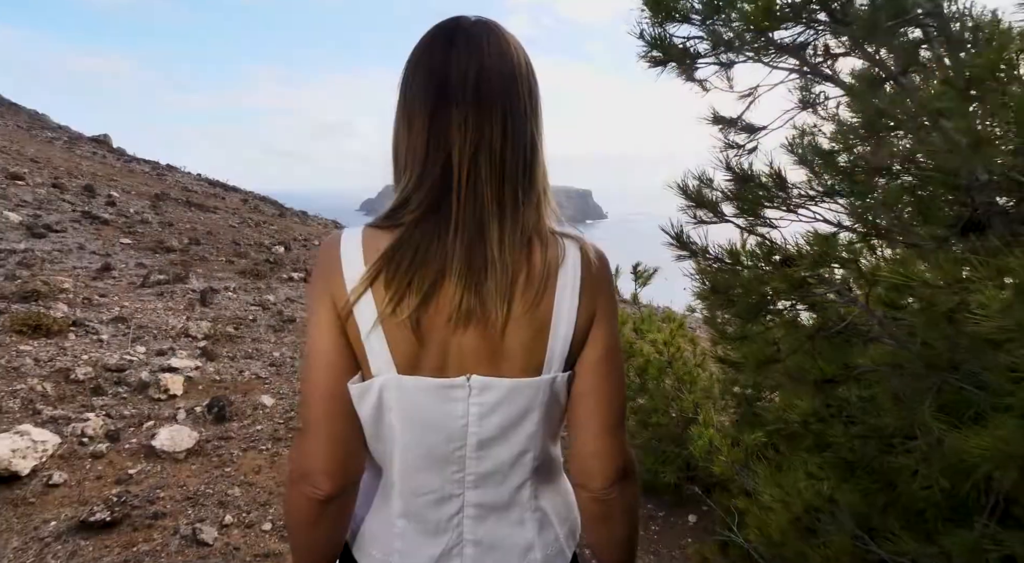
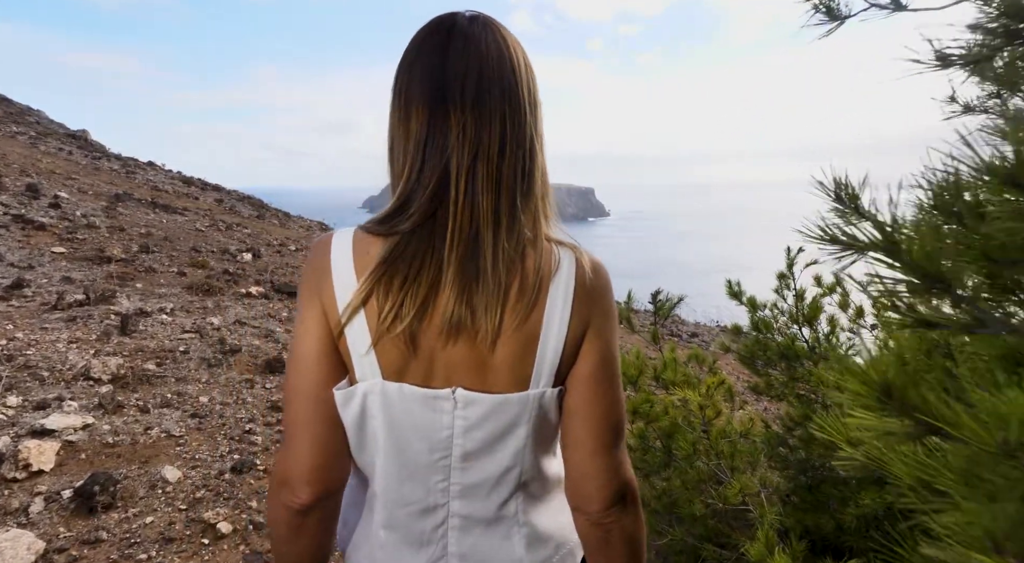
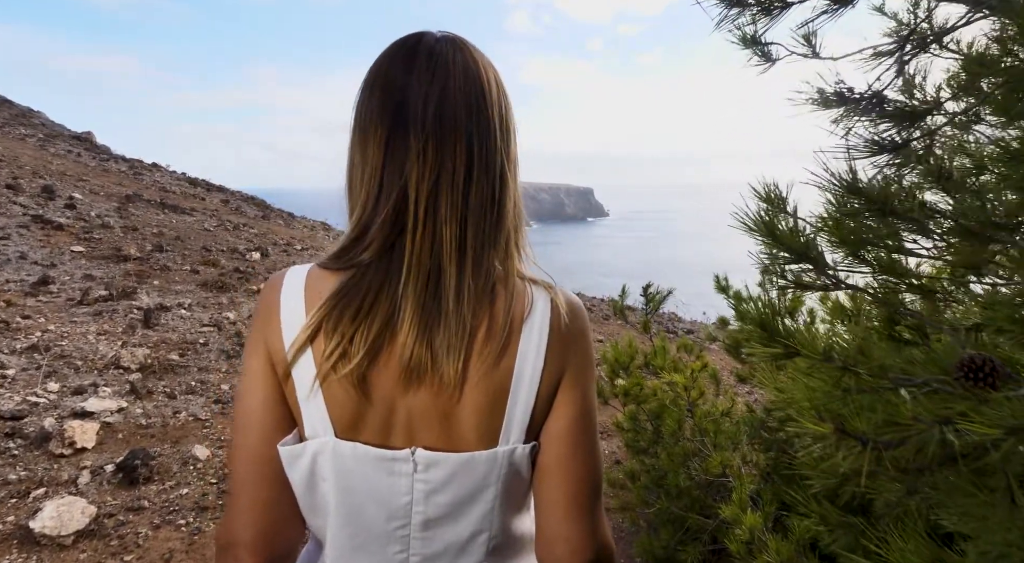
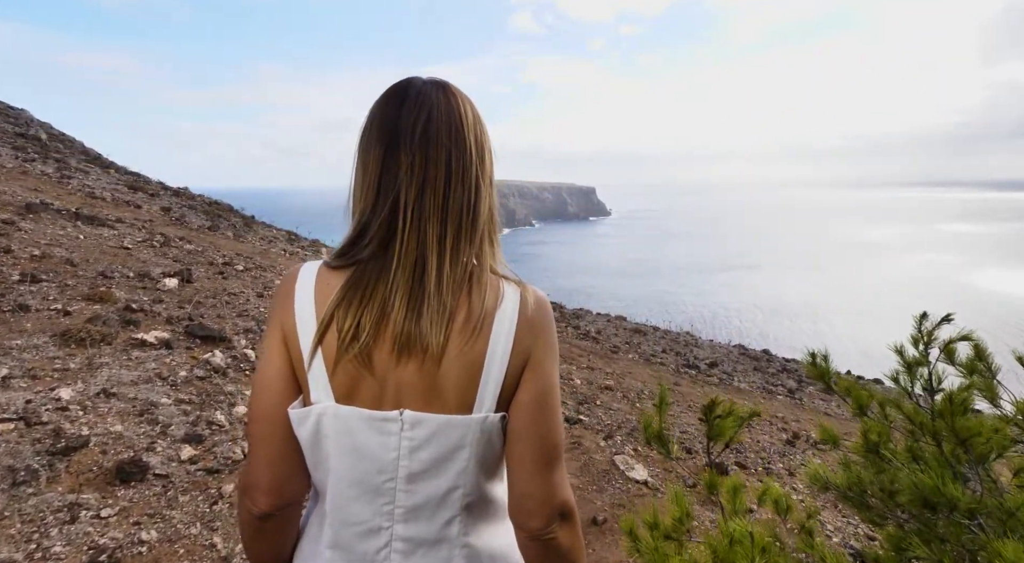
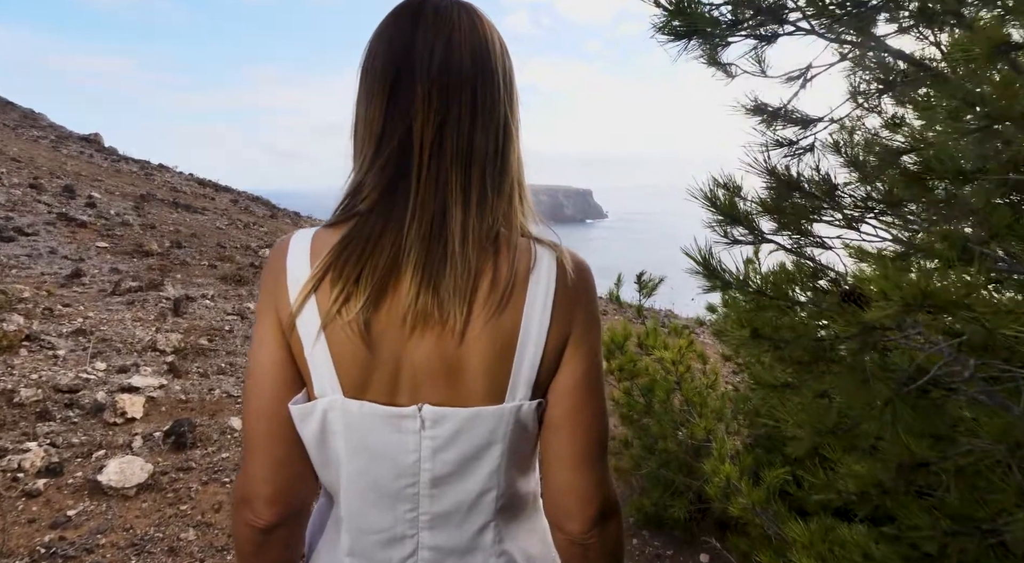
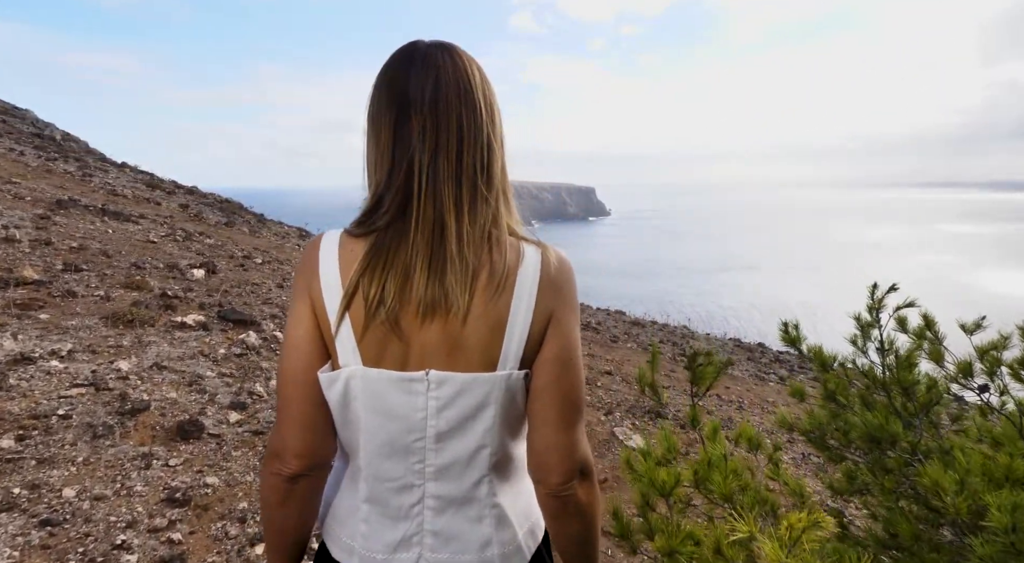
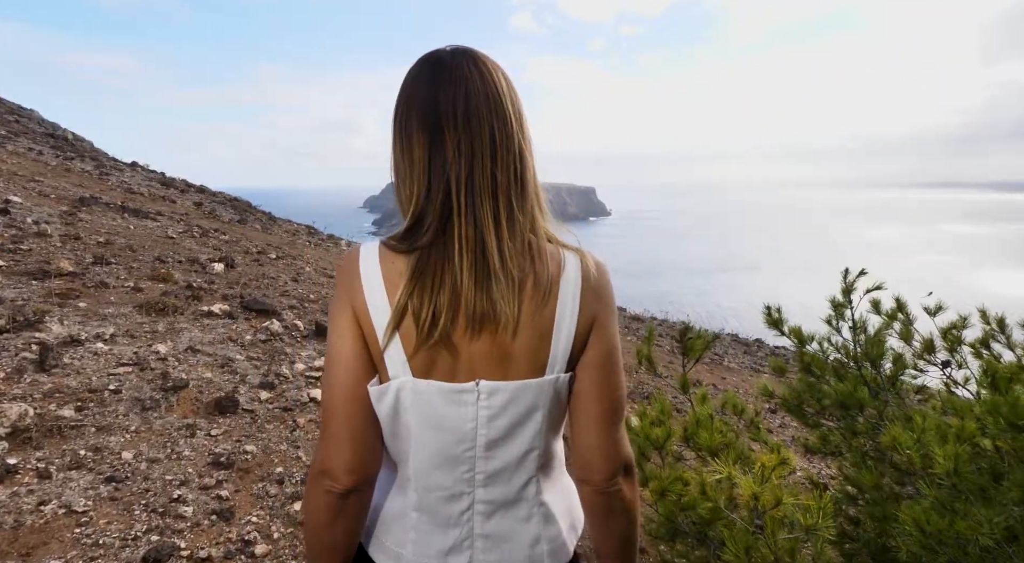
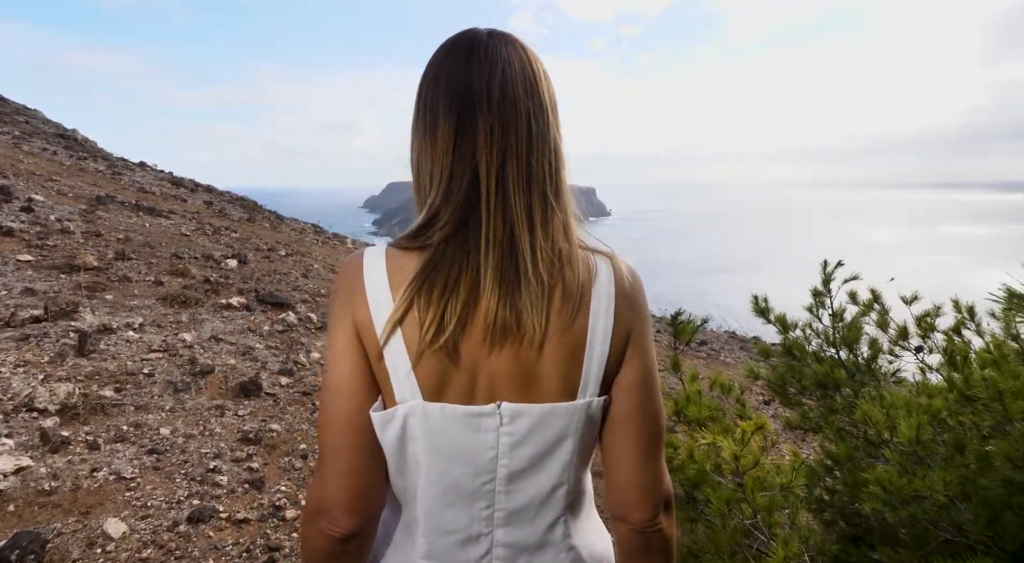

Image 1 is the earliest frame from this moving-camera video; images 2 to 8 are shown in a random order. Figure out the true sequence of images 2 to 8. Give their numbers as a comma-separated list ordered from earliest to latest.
5, 3, 2, 8, 7, 6, 4
